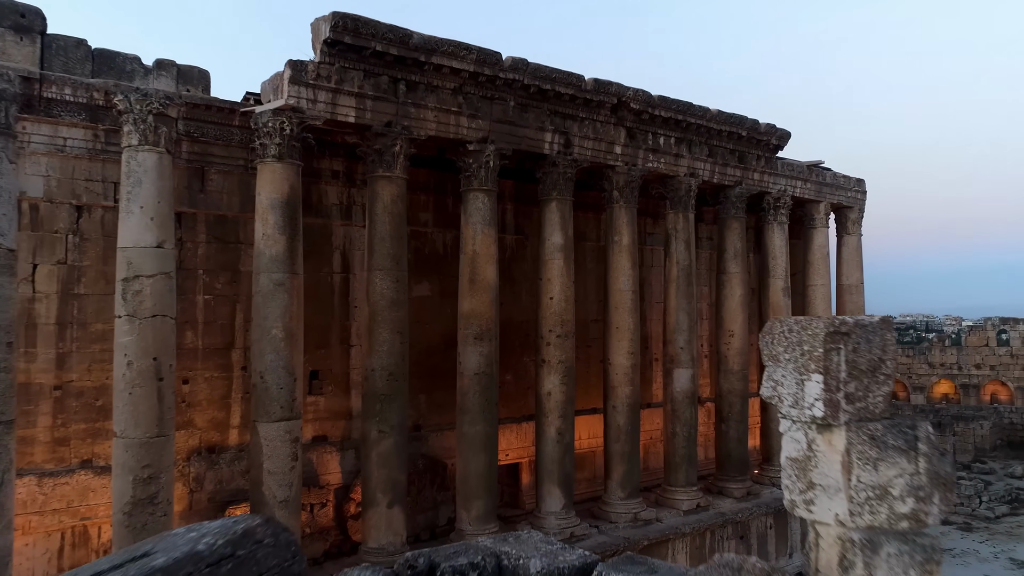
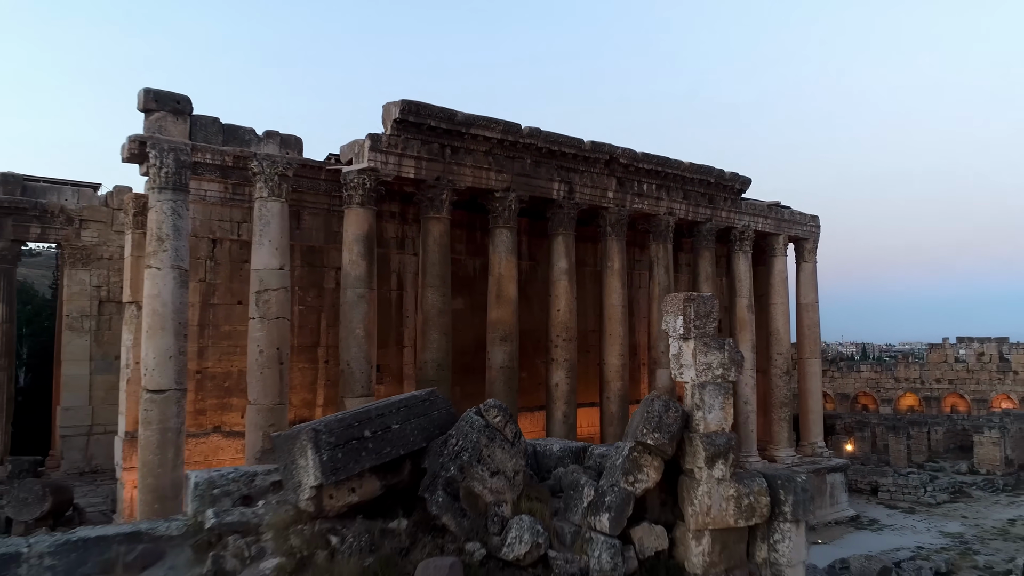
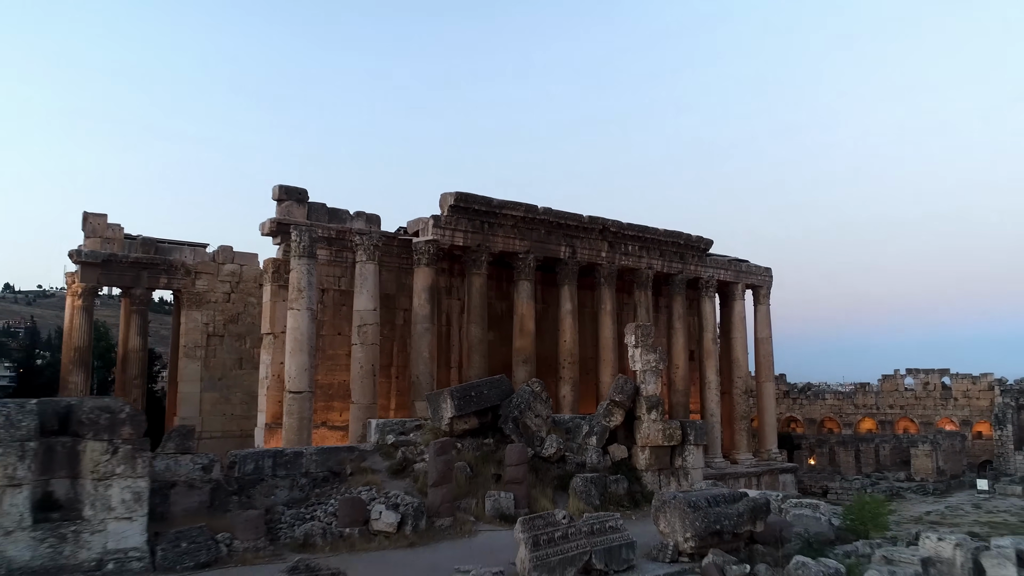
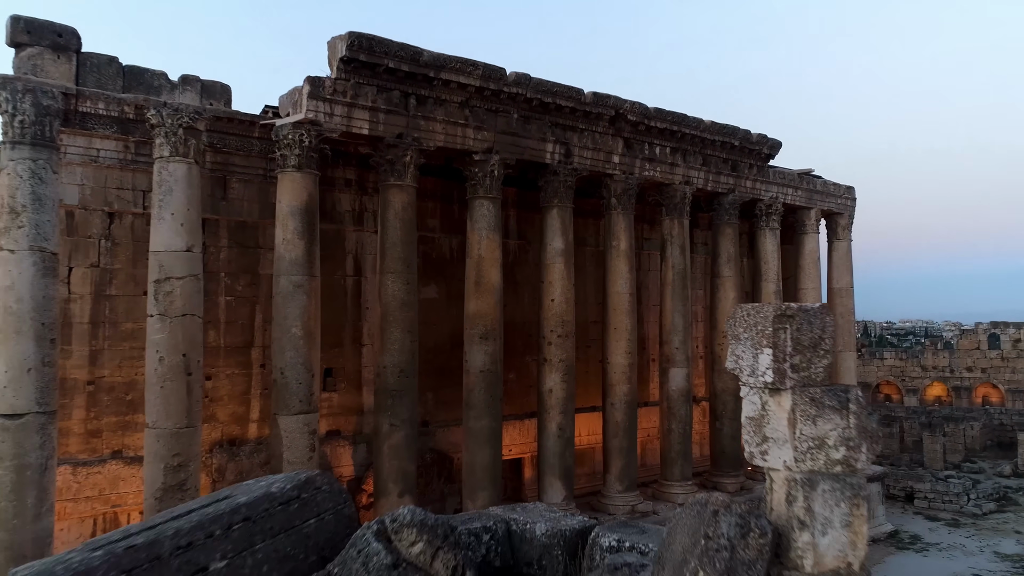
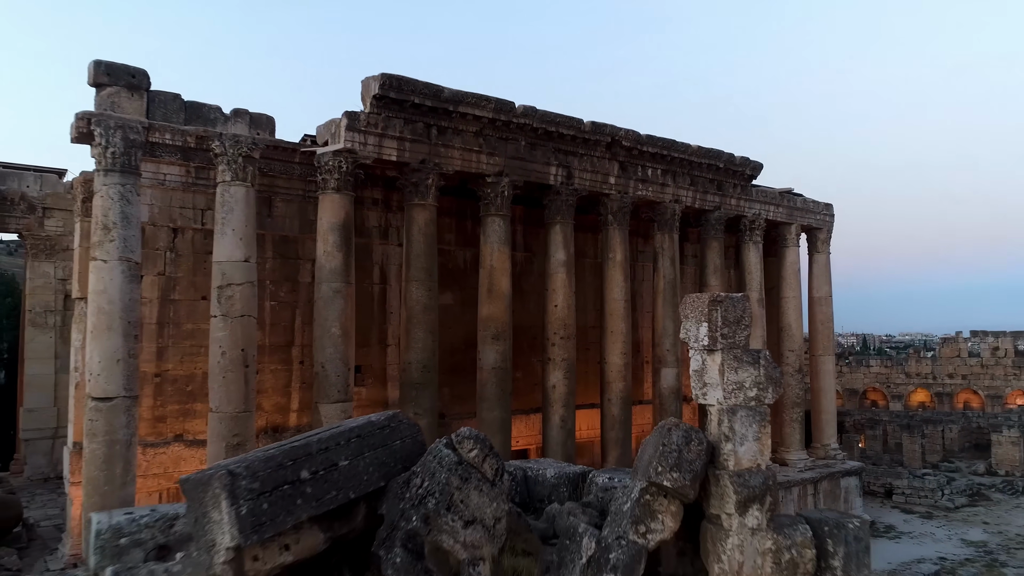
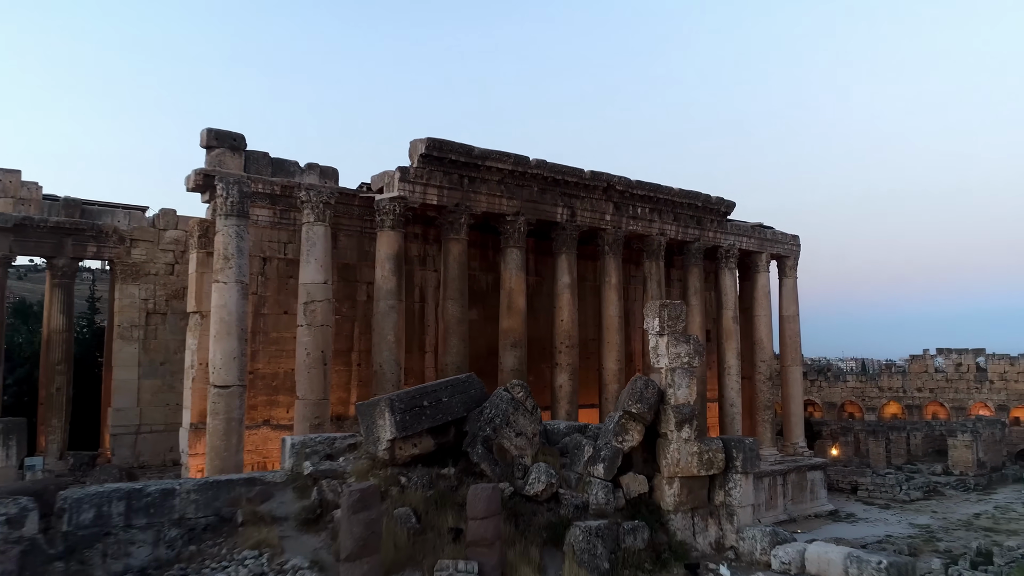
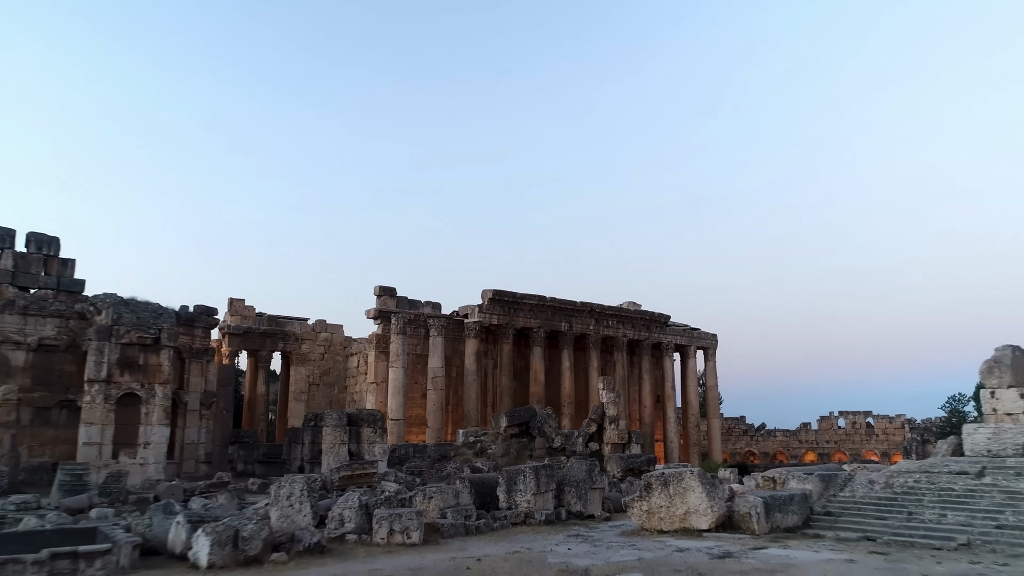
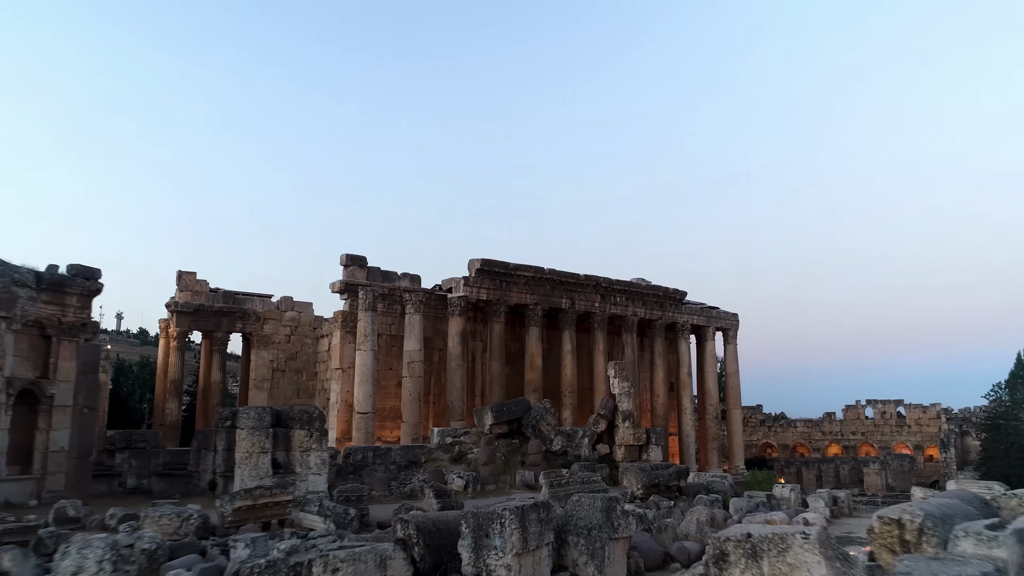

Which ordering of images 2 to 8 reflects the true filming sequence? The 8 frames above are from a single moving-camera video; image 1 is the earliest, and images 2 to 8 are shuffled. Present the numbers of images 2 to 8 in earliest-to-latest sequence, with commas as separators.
4, 5, 2, 6, 3, 8, 7
